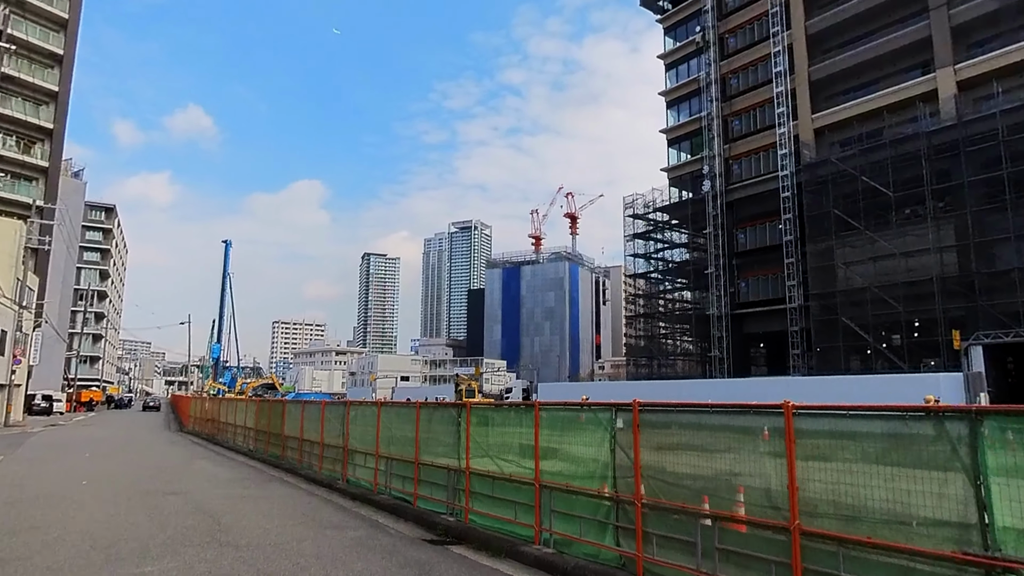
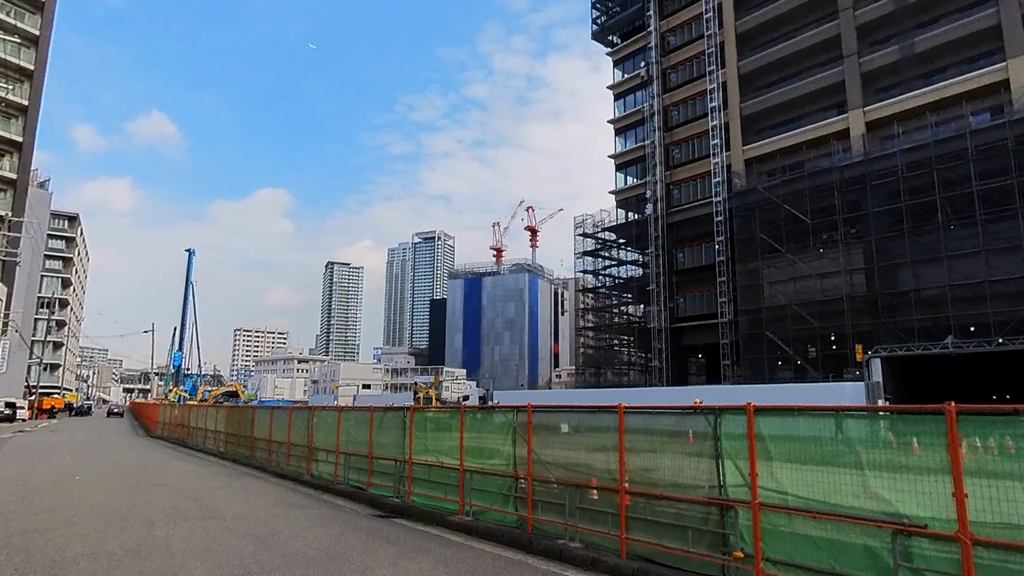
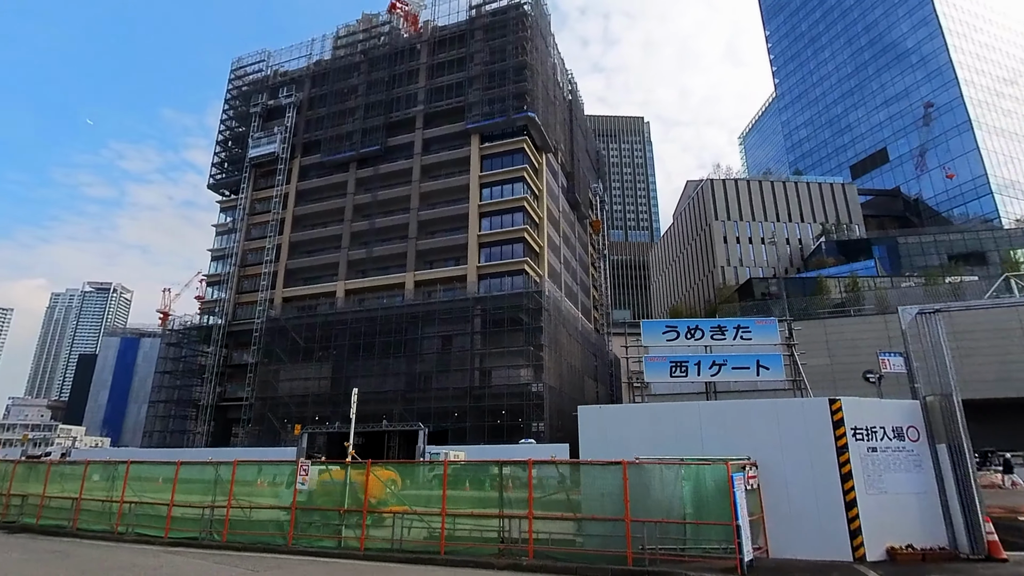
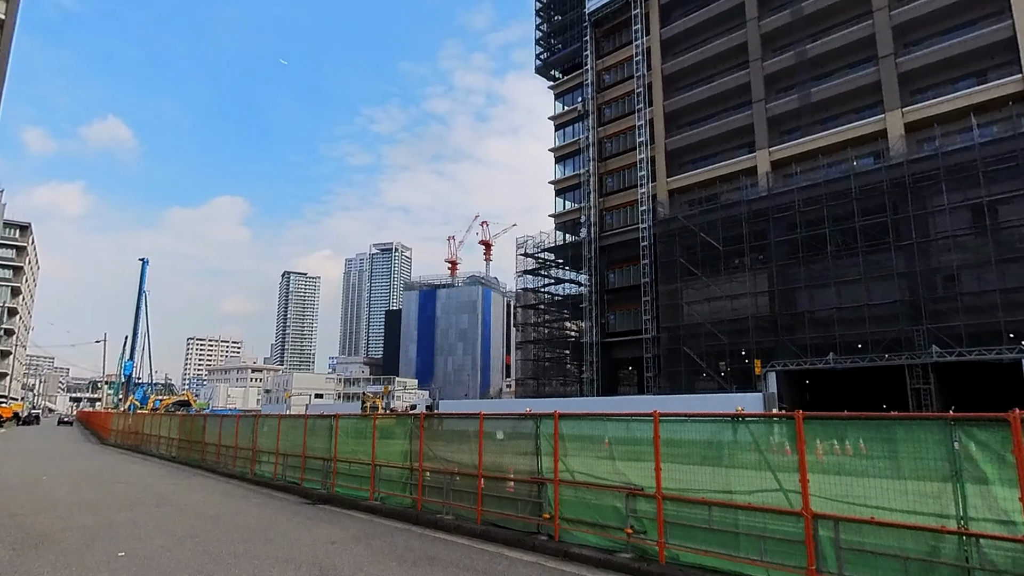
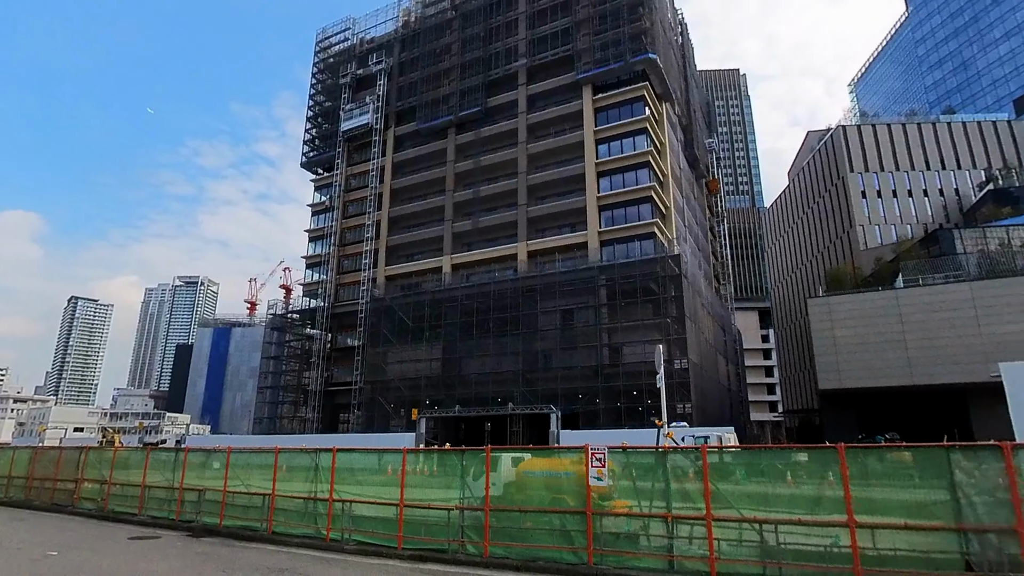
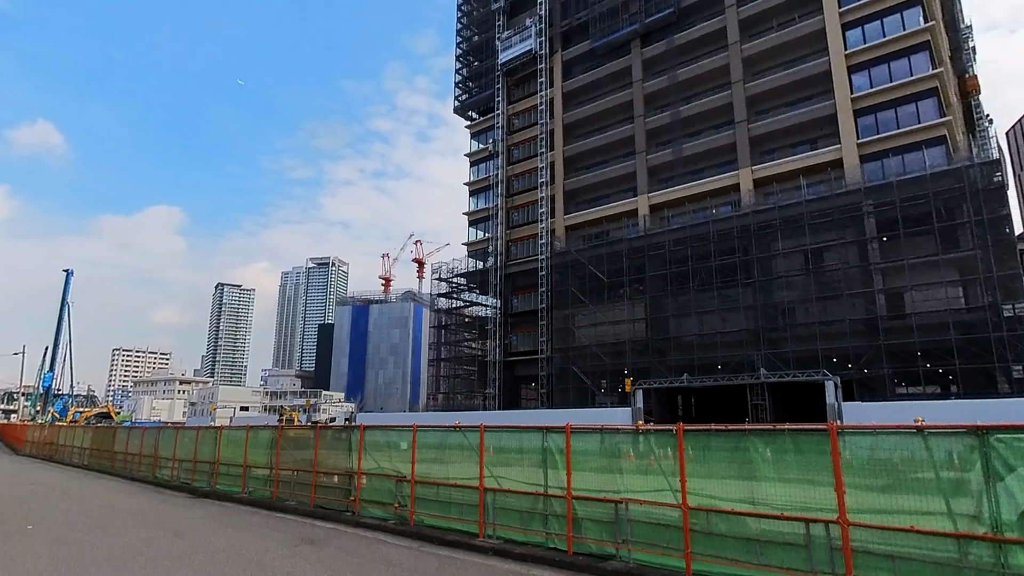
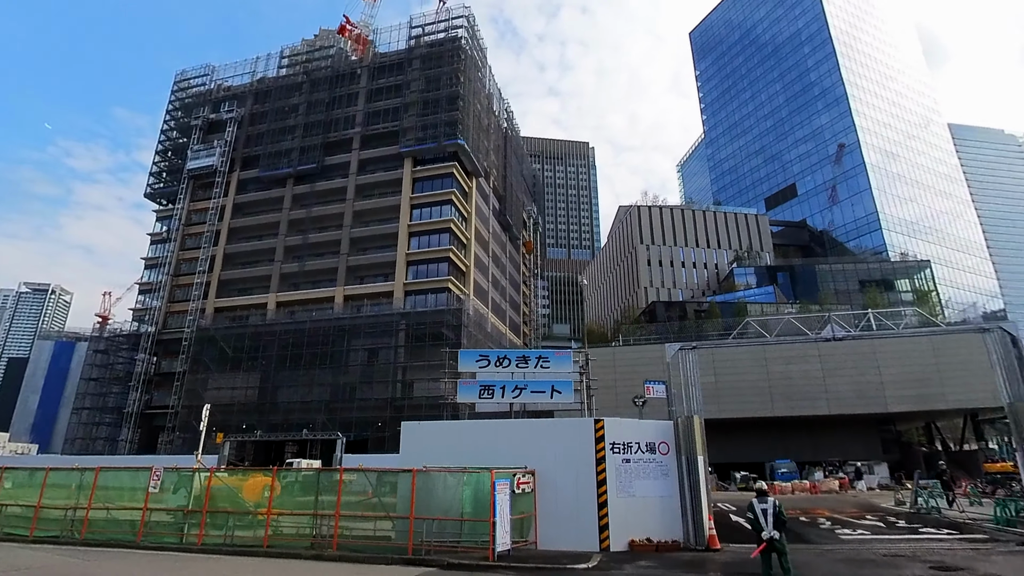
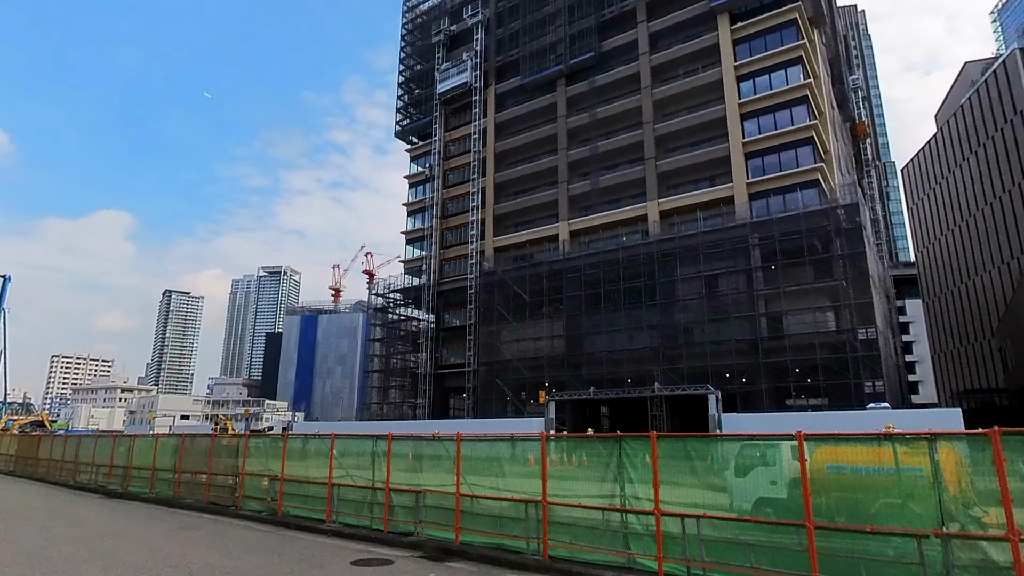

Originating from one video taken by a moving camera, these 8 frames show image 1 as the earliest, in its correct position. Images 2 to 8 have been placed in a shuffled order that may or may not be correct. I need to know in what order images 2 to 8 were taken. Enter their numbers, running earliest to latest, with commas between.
2, 4, 6, 8, 5, 3, 7
